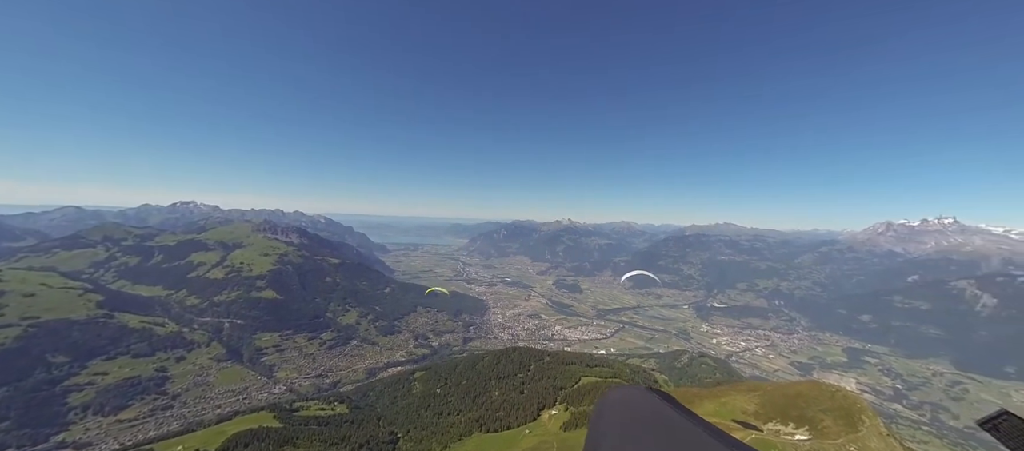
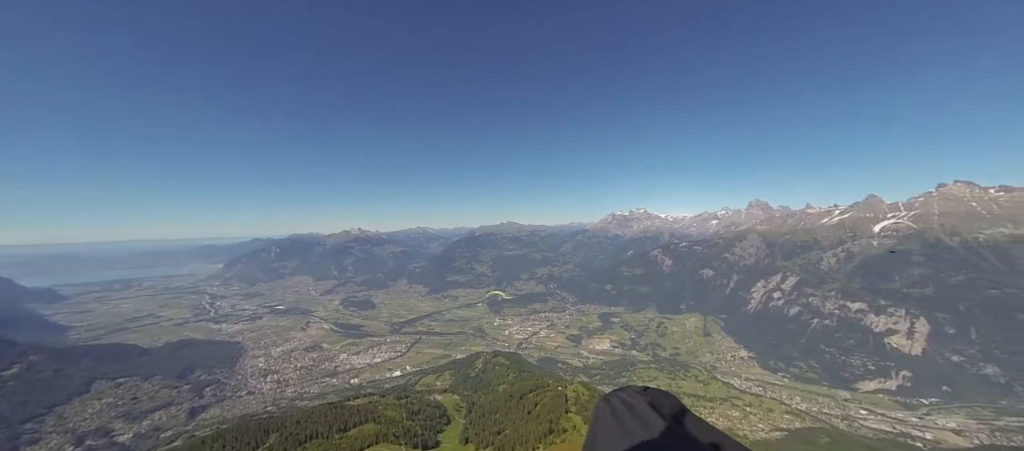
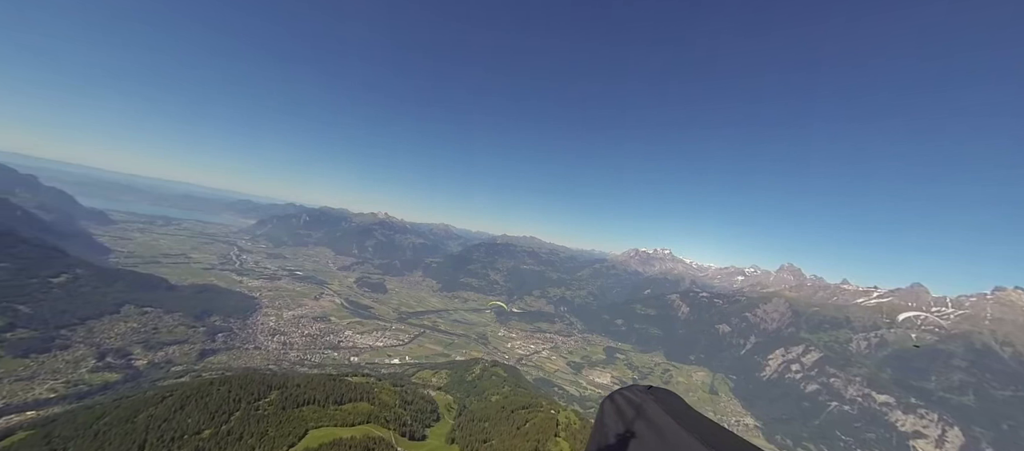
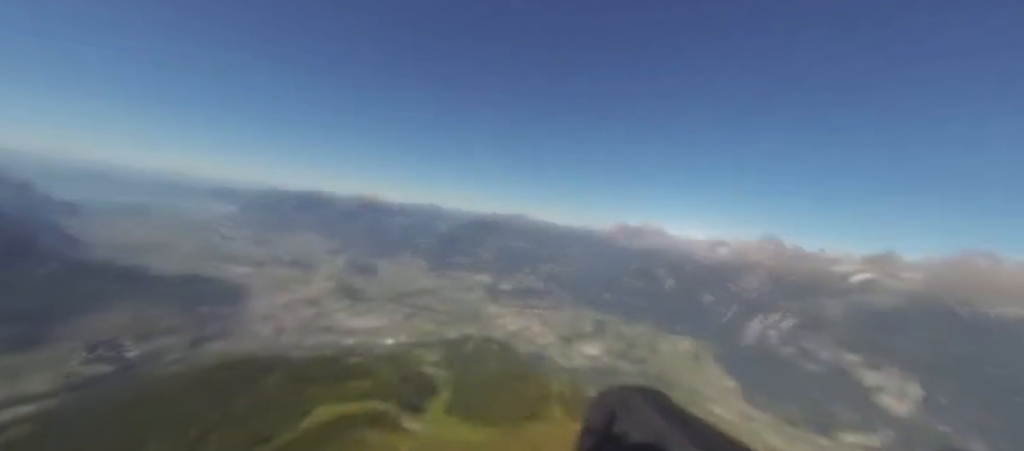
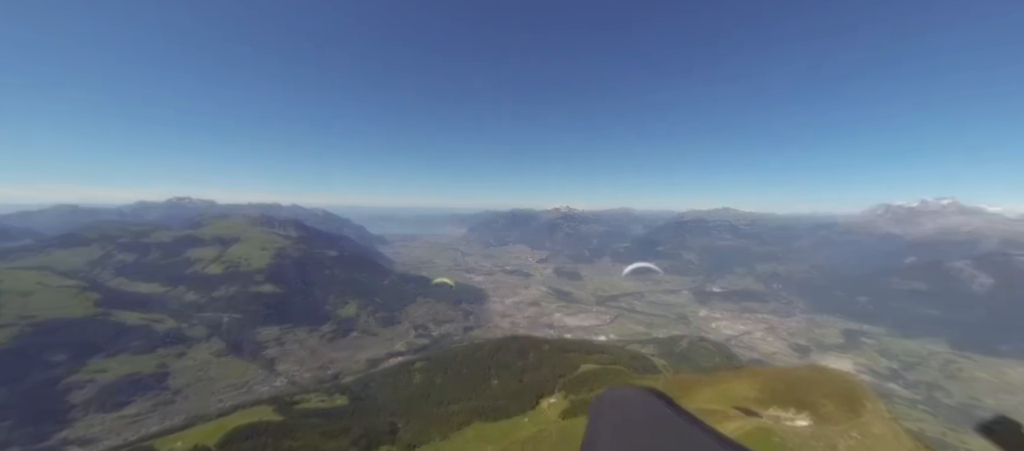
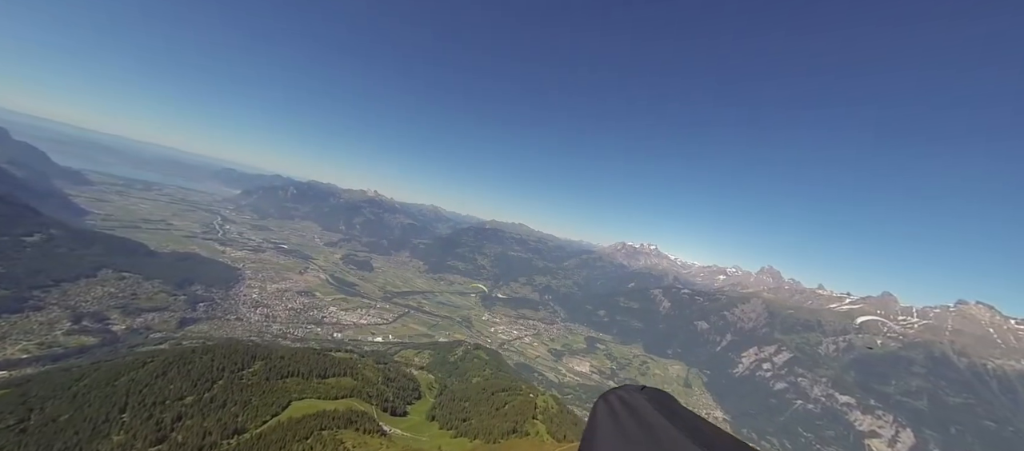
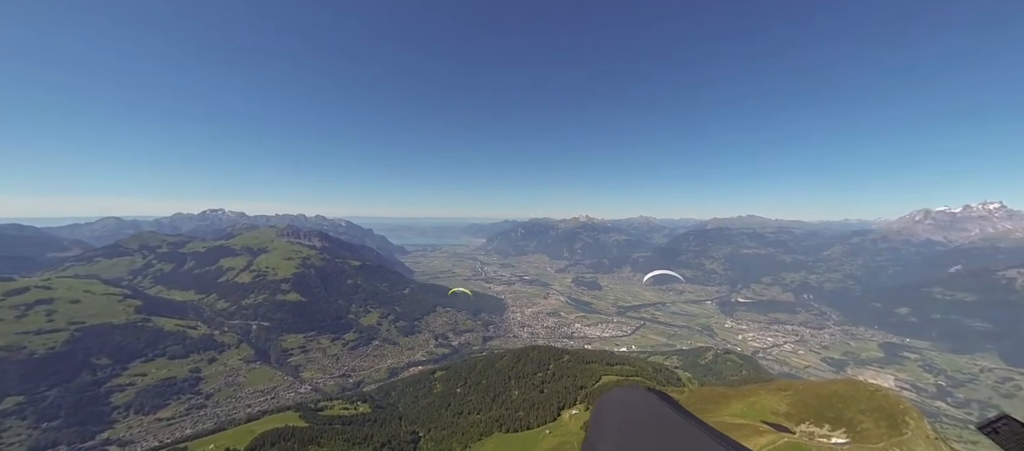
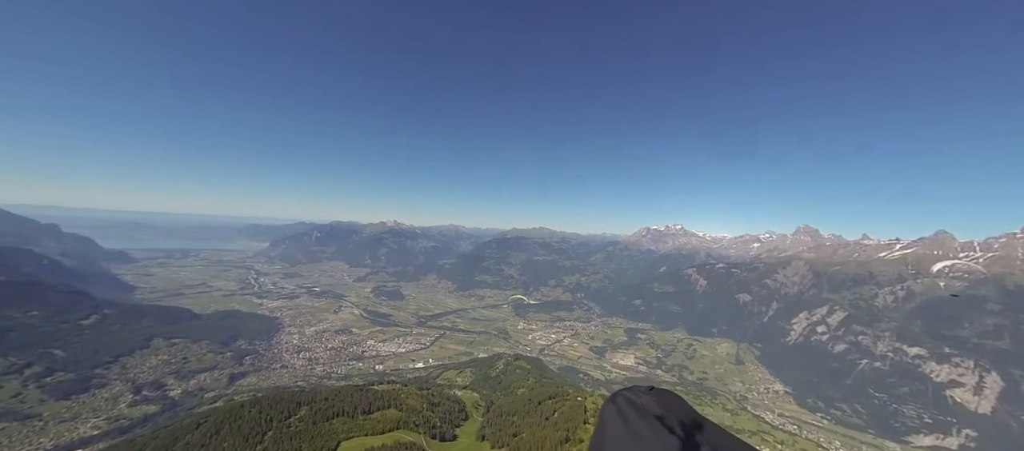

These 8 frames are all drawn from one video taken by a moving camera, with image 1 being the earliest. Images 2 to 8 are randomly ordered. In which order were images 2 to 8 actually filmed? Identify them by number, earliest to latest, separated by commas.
7, 5, 4, 6, 3, 8, 2
